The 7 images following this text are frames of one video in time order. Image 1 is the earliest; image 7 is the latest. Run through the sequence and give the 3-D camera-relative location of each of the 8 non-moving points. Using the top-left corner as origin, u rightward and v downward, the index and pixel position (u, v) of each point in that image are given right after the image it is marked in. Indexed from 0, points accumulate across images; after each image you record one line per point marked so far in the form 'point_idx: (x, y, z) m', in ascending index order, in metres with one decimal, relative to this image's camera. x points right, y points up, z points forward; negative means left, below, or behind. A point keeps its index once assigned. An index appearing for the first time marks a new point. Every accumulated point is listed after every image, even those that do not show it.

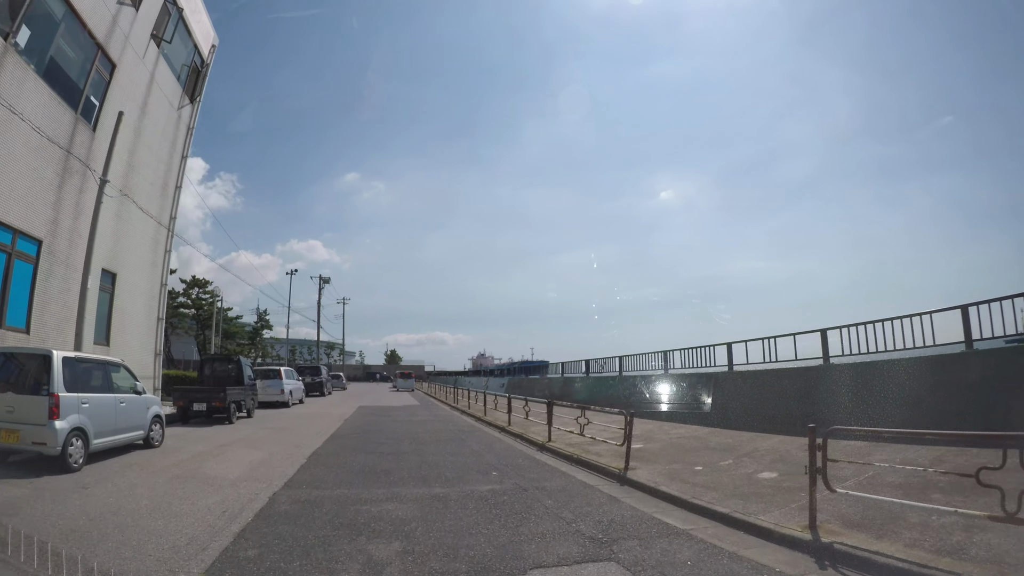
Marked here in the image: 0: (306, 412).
0: (-6.6, -4.1, +19.8) m
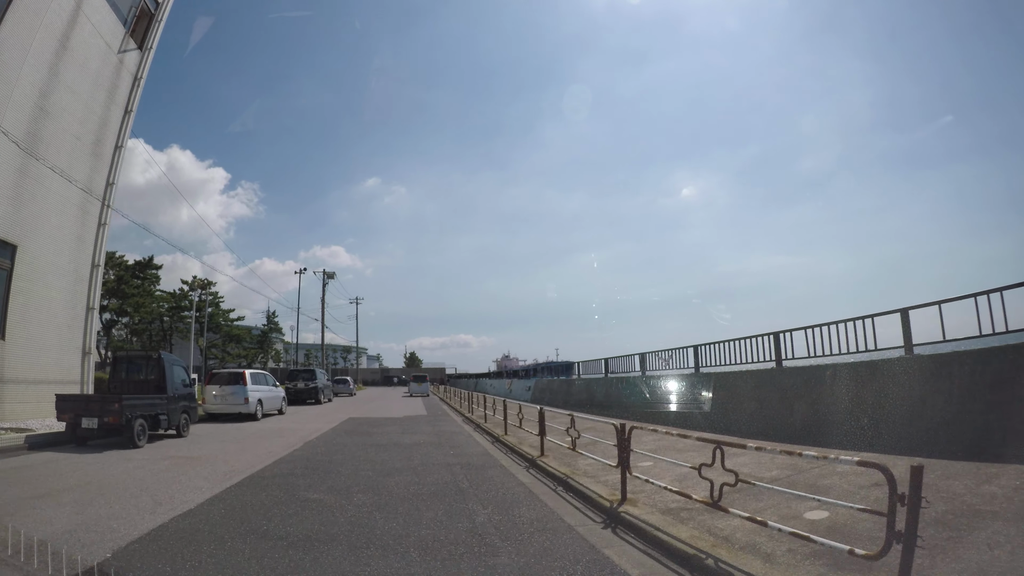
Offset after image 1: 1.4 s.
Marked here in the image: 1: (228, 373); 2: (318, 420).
0: (-5.7, -3.5, +15.1) m
1: (-7.5, -2.2, +15.5) m
2: (-5.4, -3.6, +16.7) m
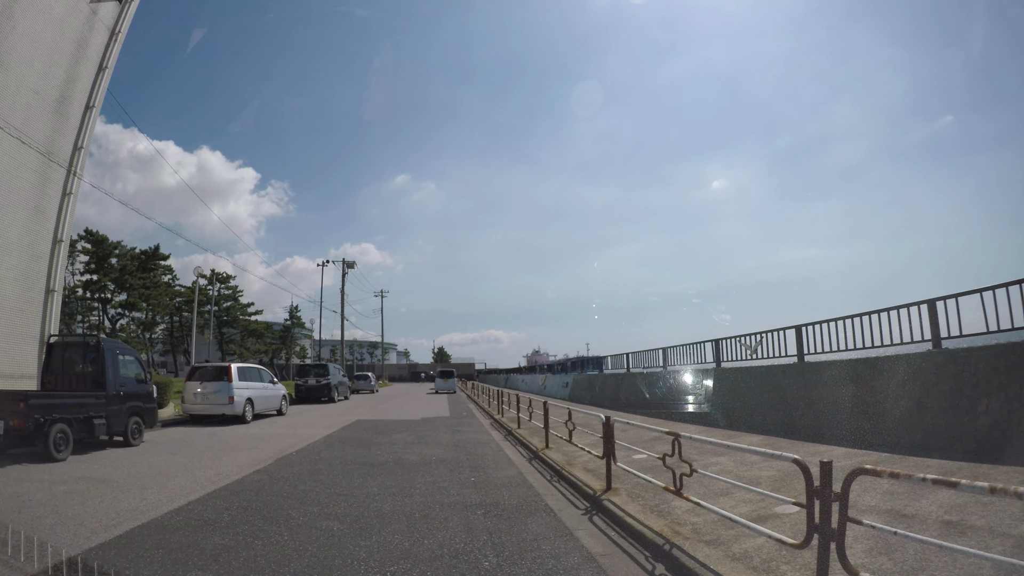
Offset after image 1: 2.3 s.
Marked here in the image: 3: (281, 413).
0: (-4.9, -3.0, +12.6) m
1: (-6.6, -1.7, +13.1) m
2: (-4.5, -3.1, +14.1) m
3: (-5.9, -3.1, +15.0) m
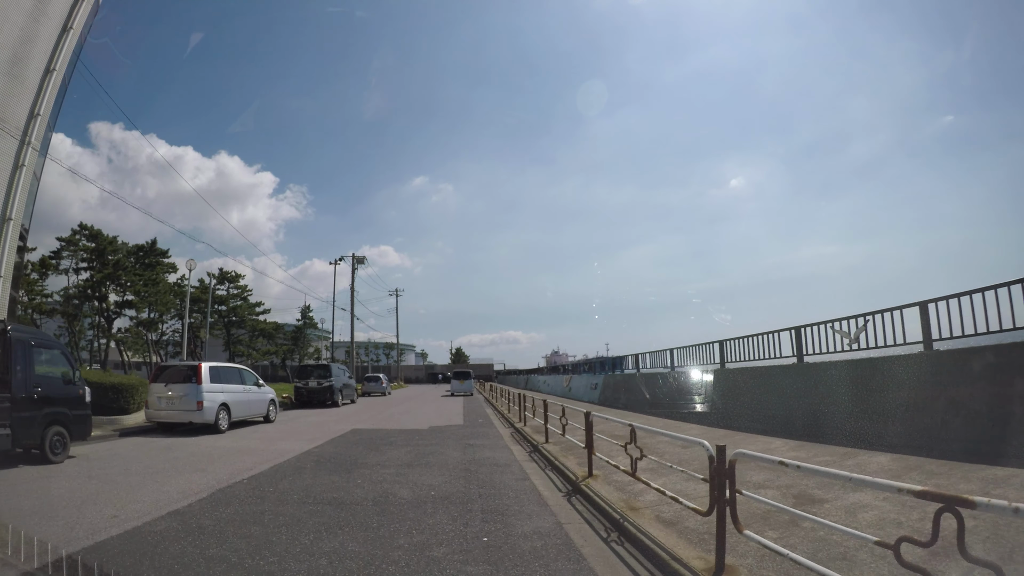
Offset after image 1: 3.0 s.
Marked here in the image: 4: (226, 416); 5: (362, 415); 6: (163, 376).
0: (-4.5, -2.7, +10.6) m
1: (-6.2, -1.5, +11.1) m
2: (-4.0, -2.8, +12.1) m
3: (-5.4, -2.8, +13.0) m
4: (-5.4, -2.4, +11.3) m
5: (-3.9, -3.2, +15.4) m
6: (-6.4, -1.7, +11.1) m
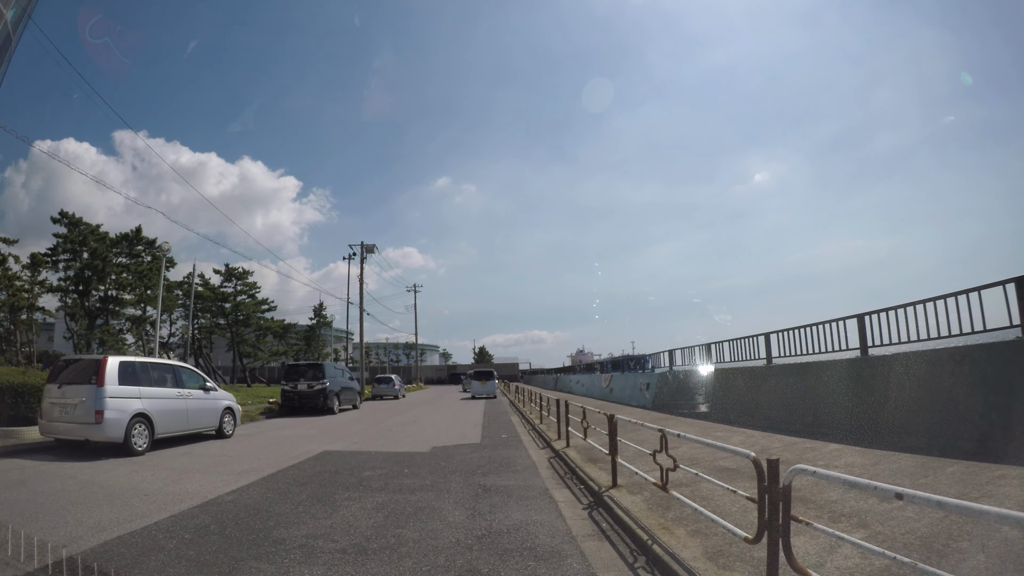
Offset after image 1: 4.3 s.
0: (-4.0, -2.3, +7.4) m
1: (-5.7, -1.1, +8.0) m
2: (-3.5, -2.4, +8.9) m
3: (-4.8, -2.4, +9.8) m
4: (-4.9, -2.0, +8.2) m
5: (-3.2, -2.8, +12.2) m
6: (-6.0, -1.2, +8.0) m
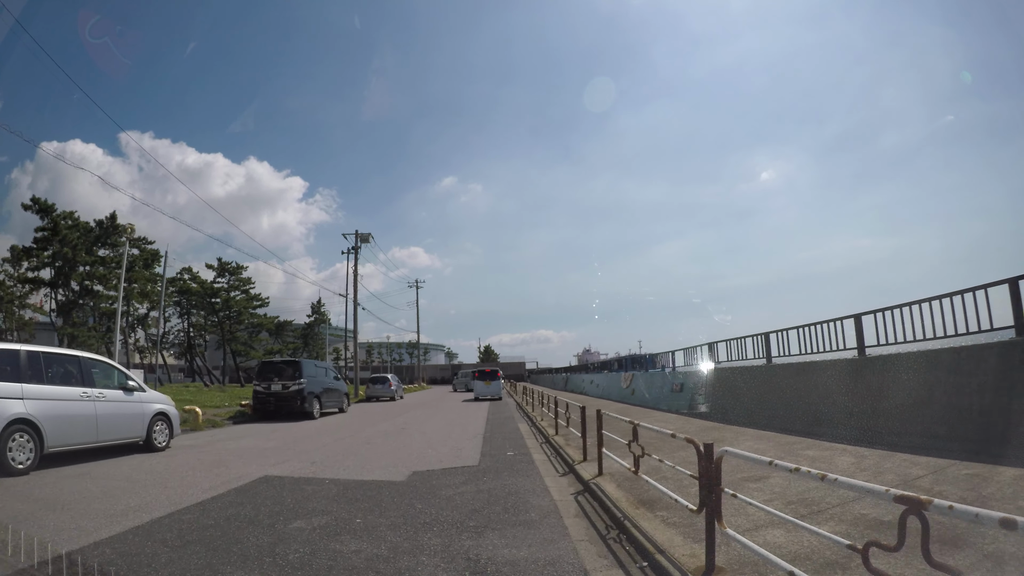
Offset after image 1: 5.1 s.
0: (-4.0, -2.0, +5.3) m
1: (-5.6, -0.7, +5.9) m
2: (-3.4, -2.0, +6.8) m
3: (-4.7, -2.1, +7.8) m
4: (-4.8, -1.7, +6.1) m
5: (-3.1, -2.5, +10.1) m
6: (-5.9, -0.9, +5.9) m
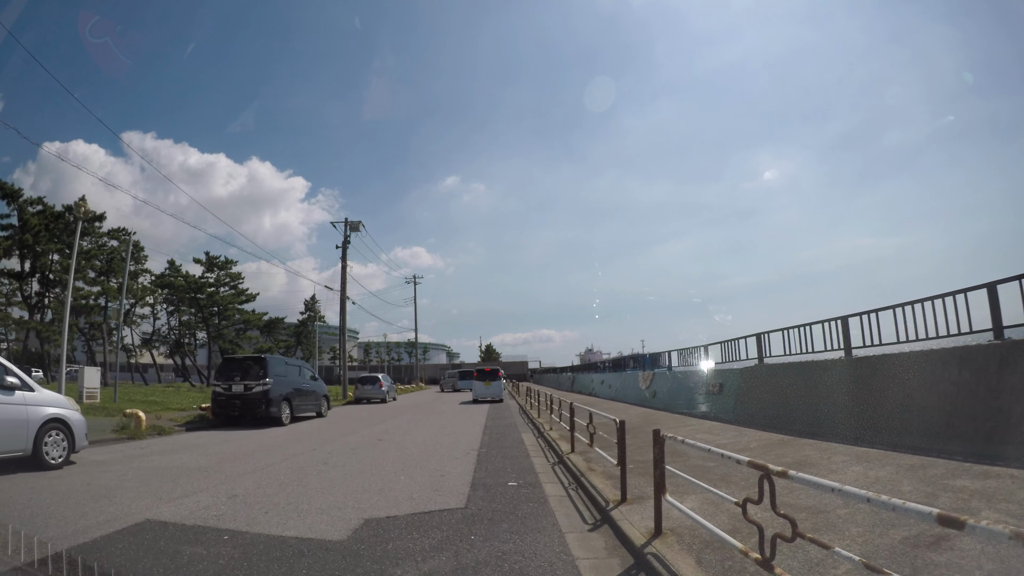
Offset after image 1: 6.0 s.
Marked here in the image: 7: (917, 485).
0: (-3.9, -1.7, +3.4) m
1: (-5.6, -0.4, +4.0) m
2: (-3.4, -1.7, +4.9) m
3: (-4.7, -1.8, +5.9) m
4: (-4.8, -1.4, +4.2) m
5: (-3.0, -2.2, +8.2) m
6: (-5.9, -0.6, +4.0) m
7: (+2.7, -1.3, +4.0) m
